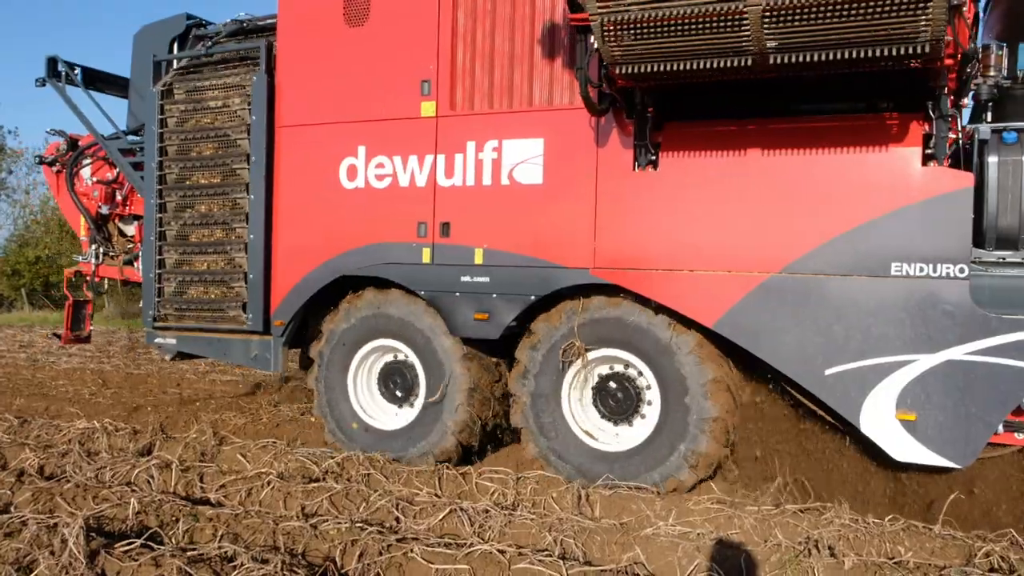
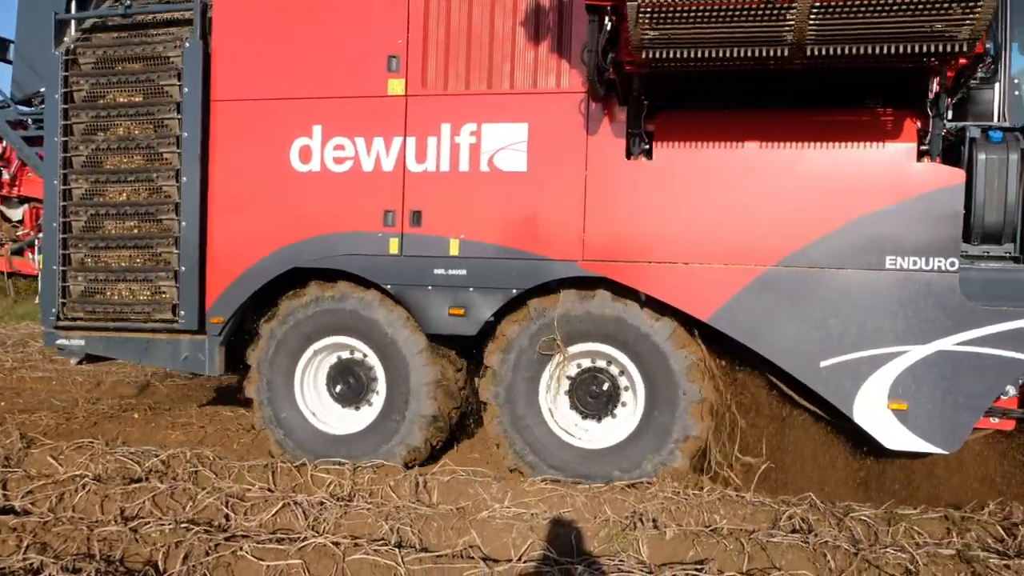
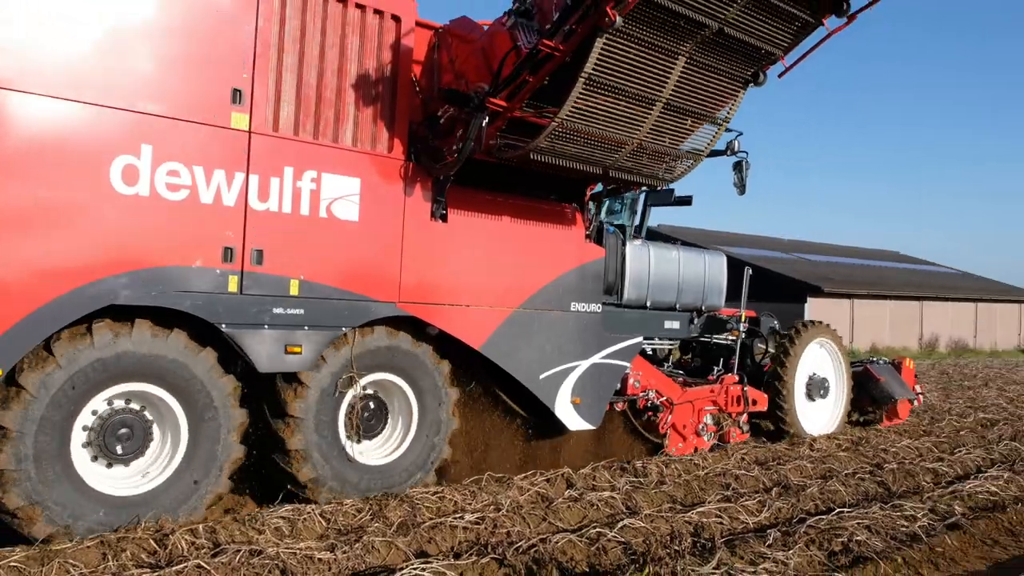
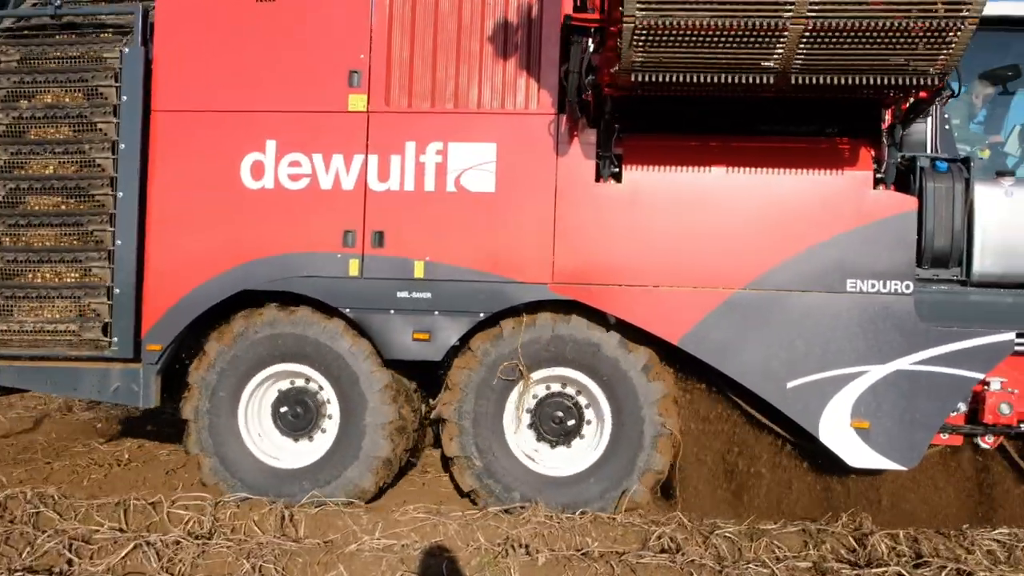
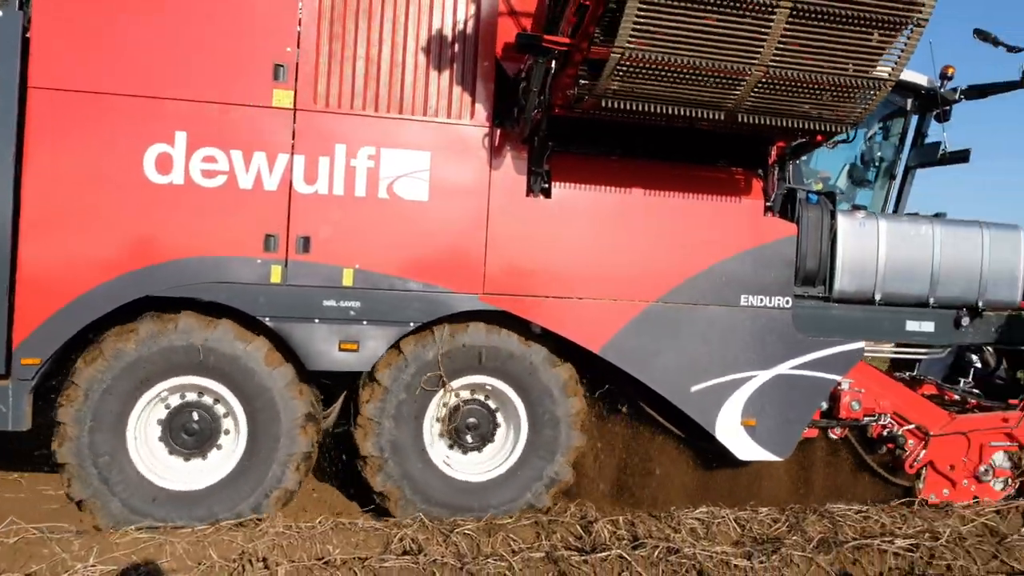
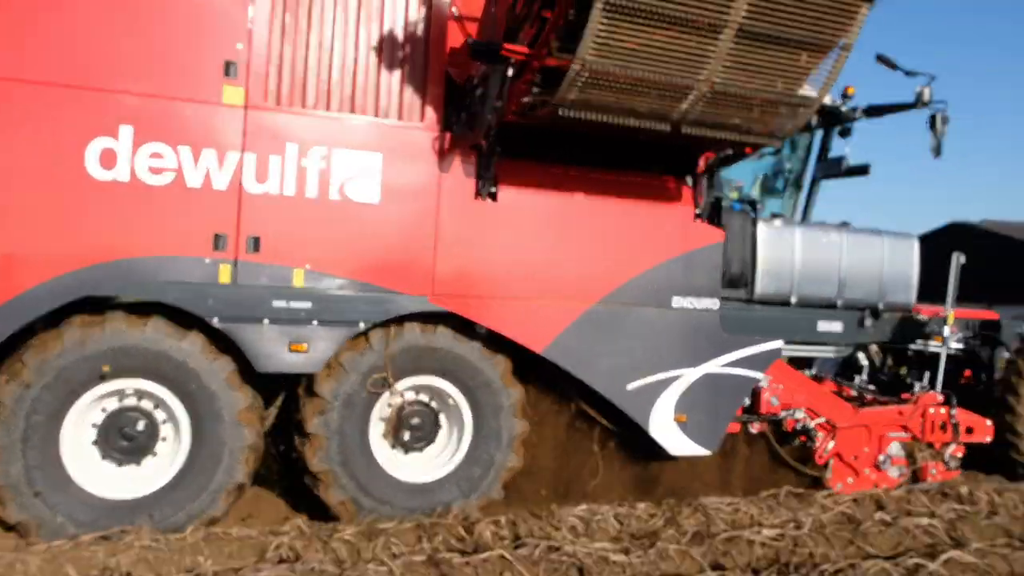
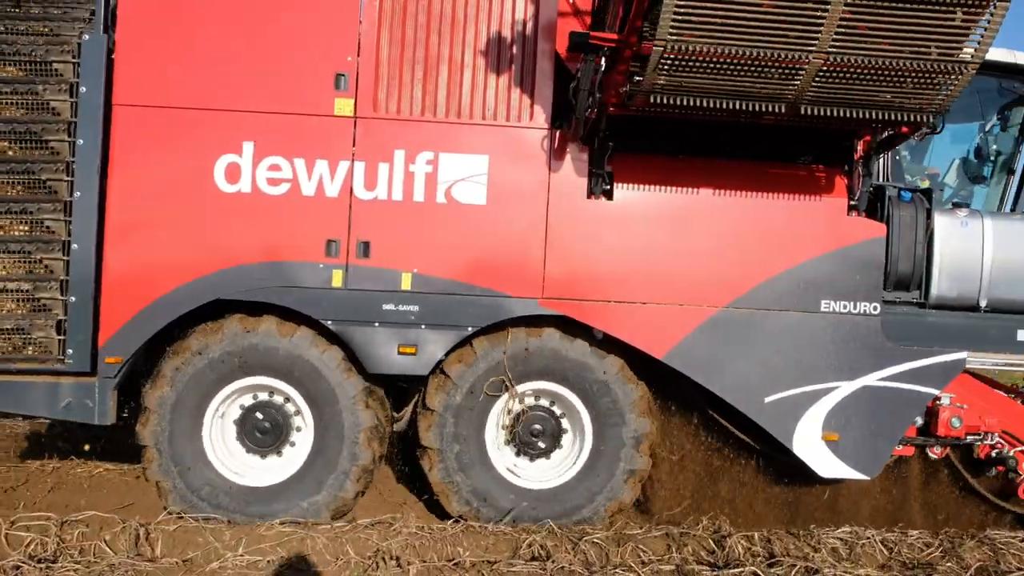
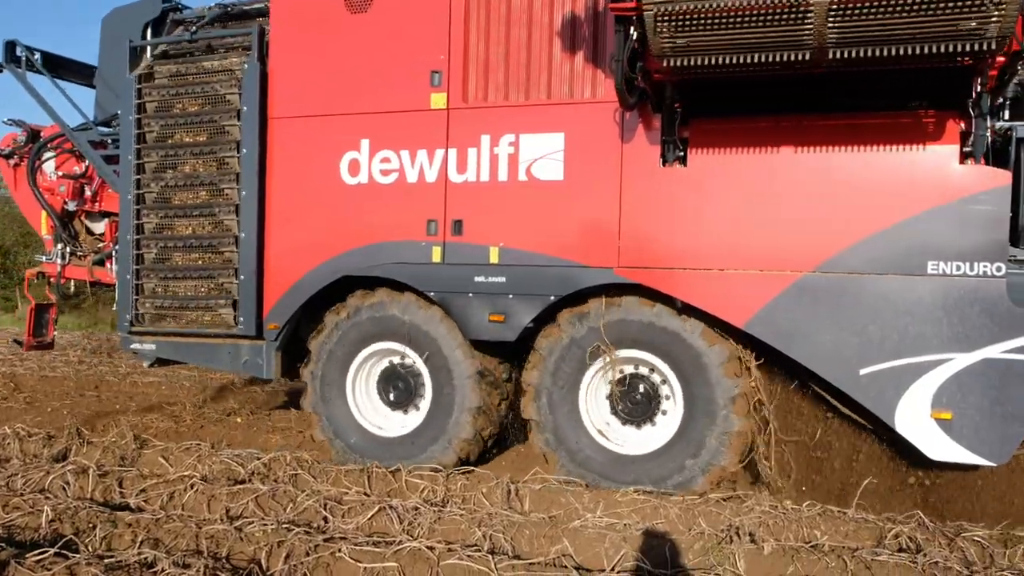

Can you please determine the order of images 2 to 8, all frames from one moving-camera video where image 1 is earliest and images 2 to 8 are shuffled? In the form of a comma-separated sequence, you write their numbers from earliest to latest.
8, 2, 4, 7, 5, 6, 3
